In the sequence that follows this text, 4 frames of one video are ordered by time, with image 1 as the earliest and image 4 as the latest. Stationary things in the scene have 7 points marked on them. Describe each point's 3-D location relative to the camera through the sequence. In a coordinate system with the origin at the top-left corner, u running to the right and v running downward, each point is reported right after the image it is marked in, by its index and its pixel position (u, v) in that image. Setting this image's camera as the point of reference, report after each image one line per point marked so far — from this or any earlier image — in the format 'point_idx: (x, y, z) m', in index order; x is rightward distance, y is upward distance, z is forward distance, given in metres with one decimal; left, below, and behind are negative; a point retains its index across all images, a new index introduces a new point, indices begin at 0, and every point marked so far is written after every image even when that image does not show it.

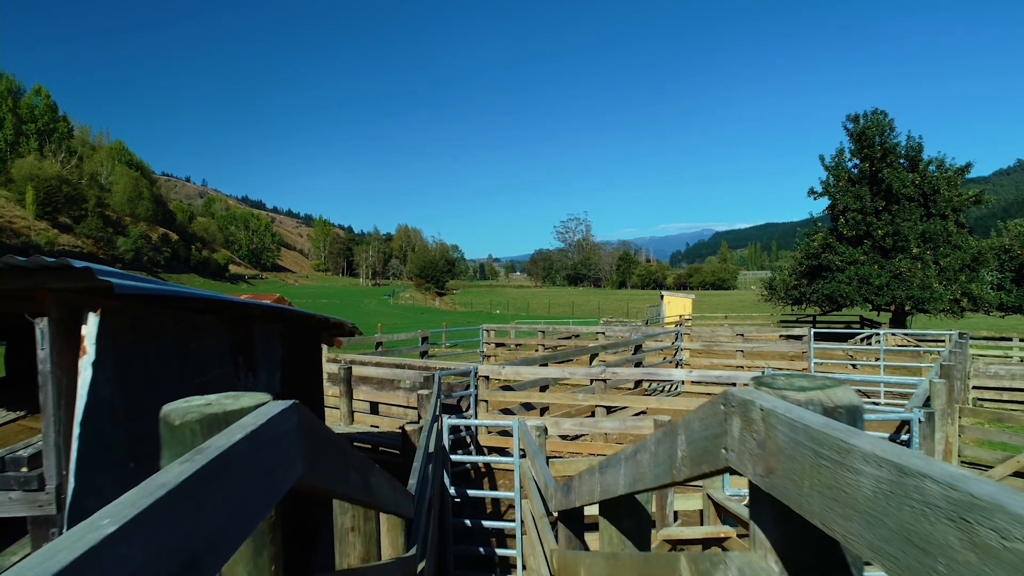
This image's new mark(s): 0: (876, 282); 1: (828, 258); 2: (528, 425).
0: (+12.3, +0.2, +18.6) m
1: (+11.3, +1.1, +19.8) m
2: (+0.2, -1.2, +5.0) m
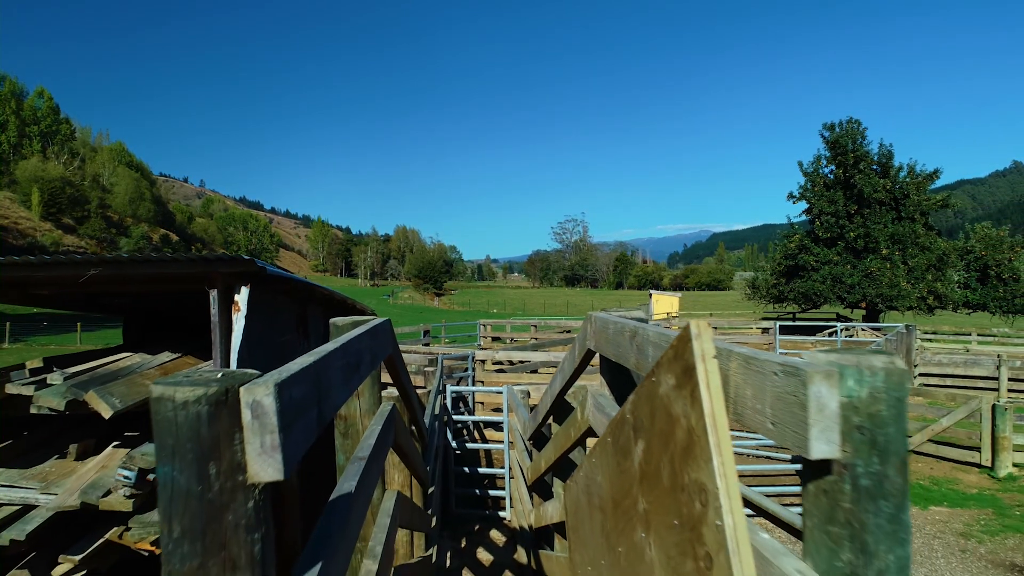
0: (+12.1, +0.3, +19.9) m
1: (+11.2, +1.2, +21.1) m
2: (0.0, -1.2, +6.2) m
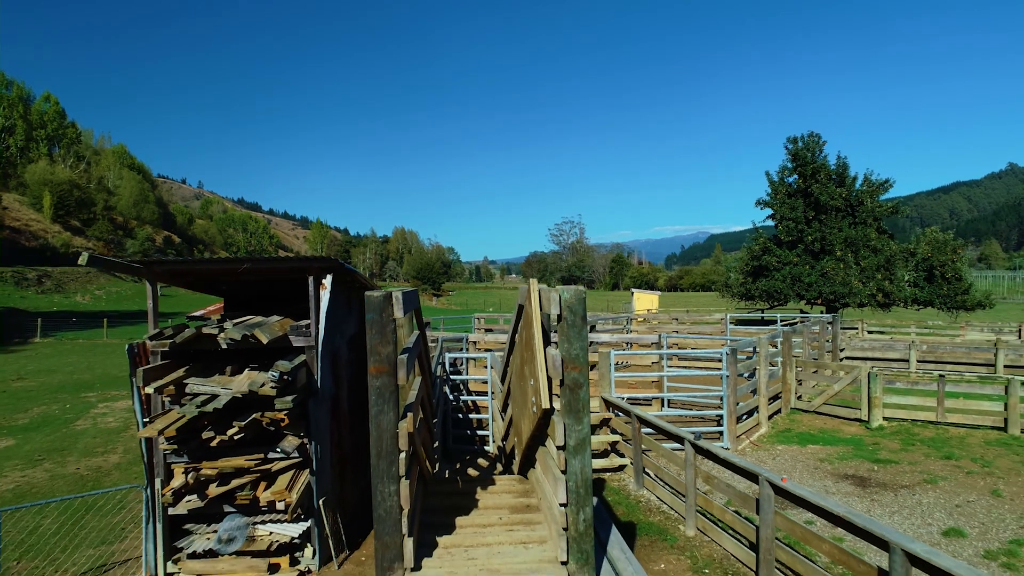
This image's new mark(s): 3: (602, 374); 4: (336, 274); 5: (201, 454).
0: (+11.8, +0.3, +22.1) m
1: (+10.8, +1.2, +23.3) m
2: (-0.2, -1.0, +8.4) m
3: (+1.4, -1.3, +8.4) m
4: (-1.8, +0.1, +5.6) m
5: (-2.9, -1.6, +5.2) m
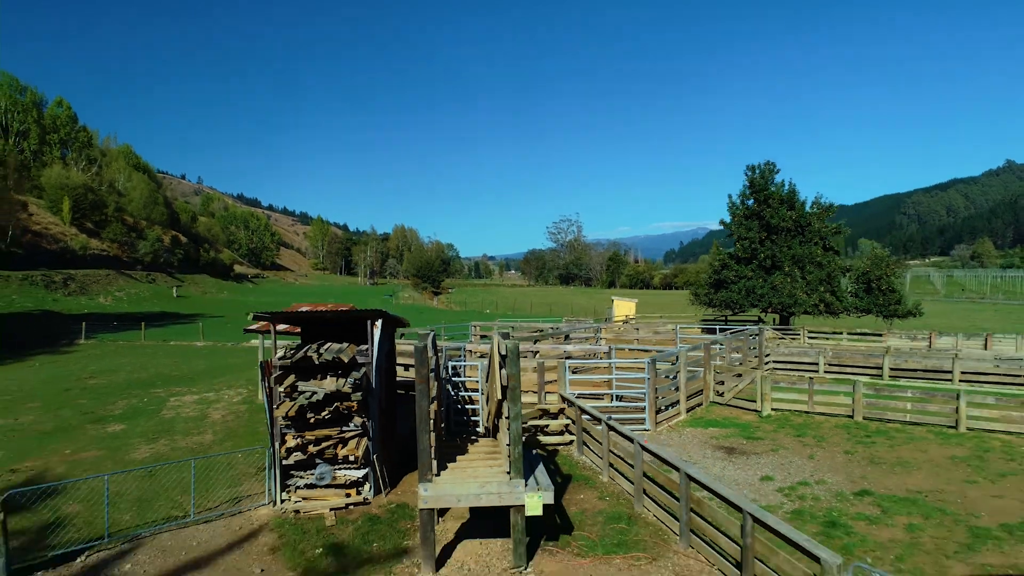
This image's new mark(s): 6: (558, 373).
0: (+11.4, -0.2, +25.6) m
1: (+10.5, +0.7, +26.8) m
2: (-0.6, -1.7, +11.9) m
3: (+1.0, -1.9, +11.9) m
4: (-2.2, -0.5, +9.1) m
5: (-3.3, -2.2, +8.6) m
6: (+1.0, -1.8, +11.8) m
